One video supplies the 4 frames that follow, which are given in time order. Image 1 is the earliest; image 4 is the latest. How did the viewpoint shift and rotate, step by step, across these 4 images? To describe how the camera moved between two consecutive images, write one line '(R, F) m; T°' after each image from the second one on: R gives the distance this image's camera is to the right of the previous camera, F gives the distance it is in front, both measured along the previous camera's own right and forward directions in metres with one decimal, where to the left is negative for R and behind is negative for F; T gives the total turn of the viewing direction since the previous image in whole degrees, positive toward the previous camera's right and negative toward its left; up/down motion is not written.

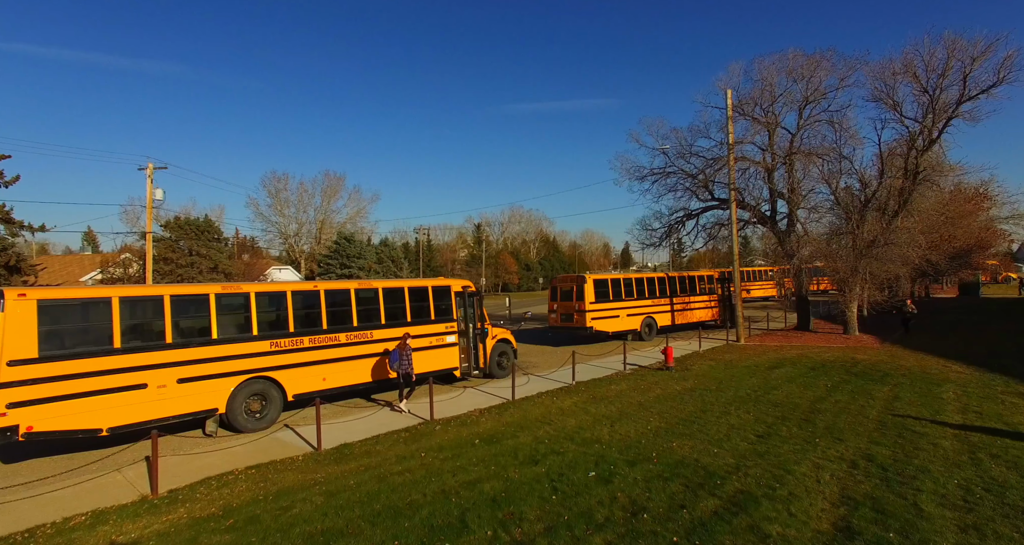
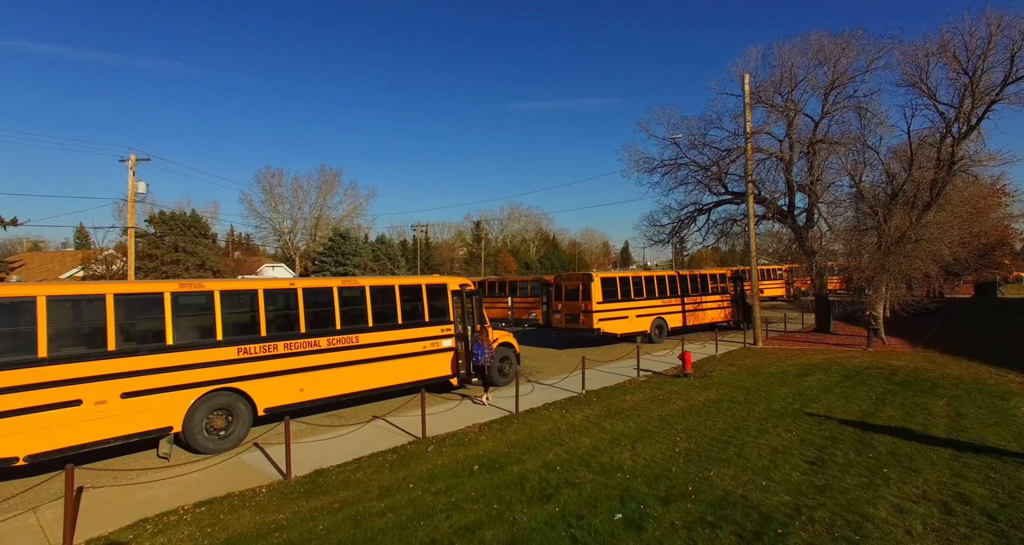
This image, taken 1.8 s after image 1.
(-0.1, +1.3) m; 0°
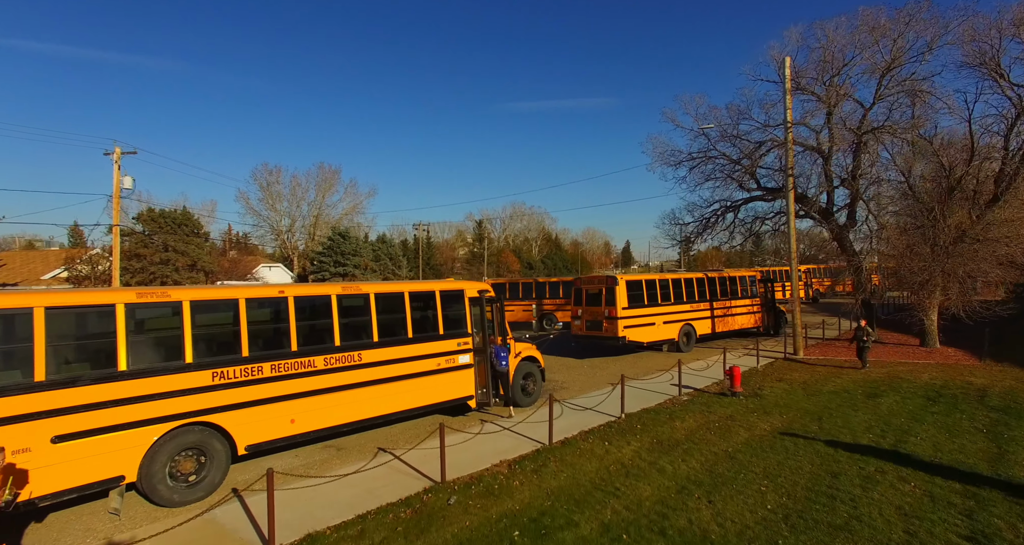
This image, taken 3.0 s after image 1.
(-0.5, +1.6) m; 0°
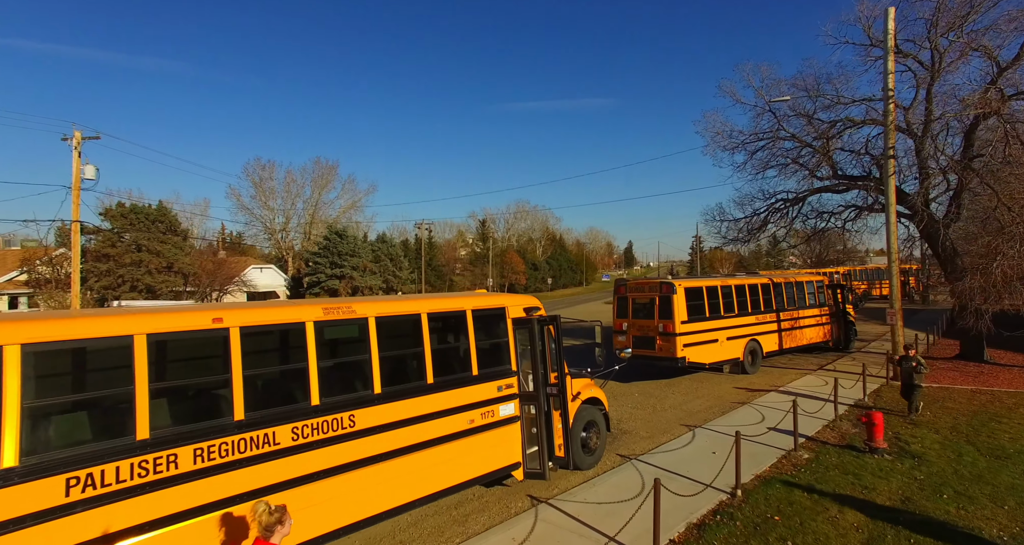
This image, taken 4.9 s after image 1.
(-0.9, +3.2) m; 0°
